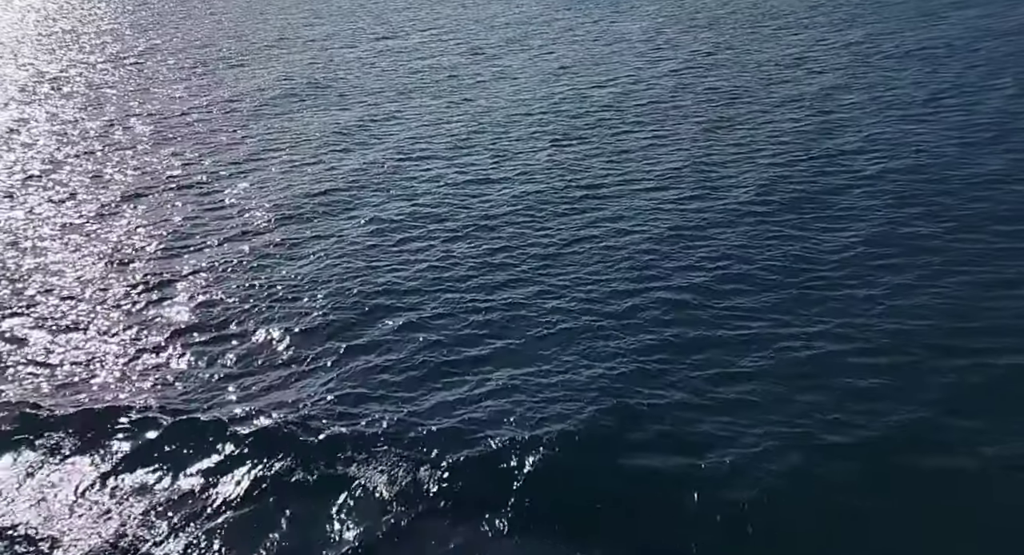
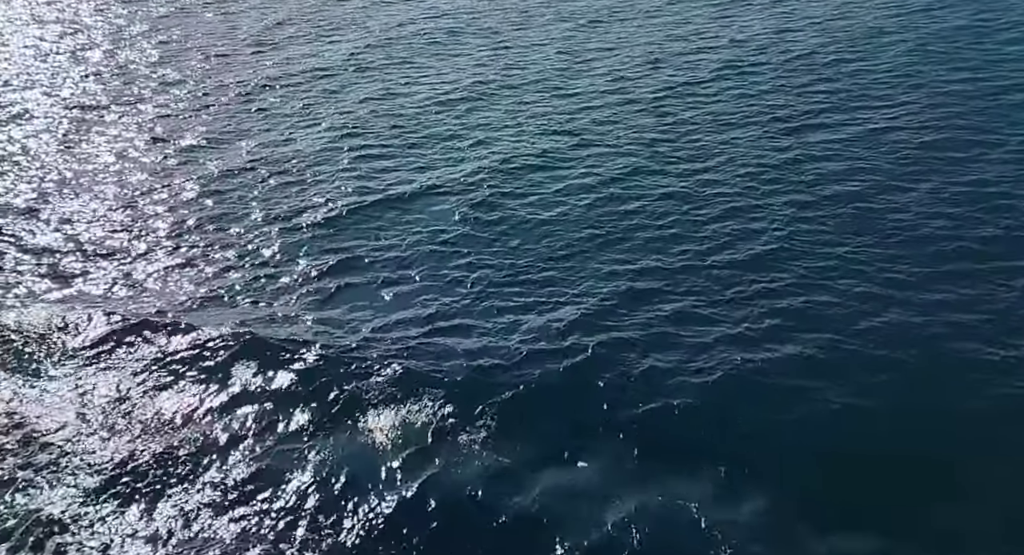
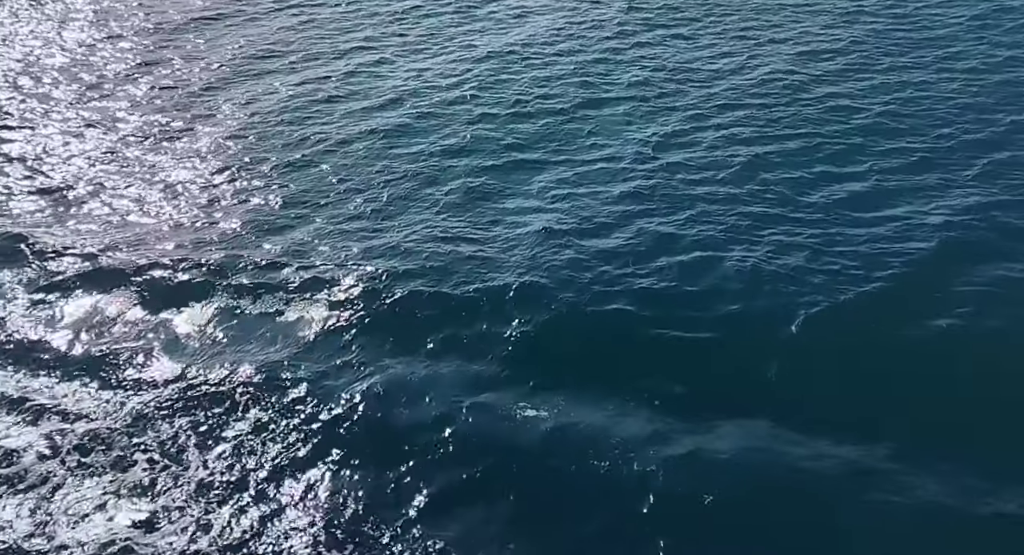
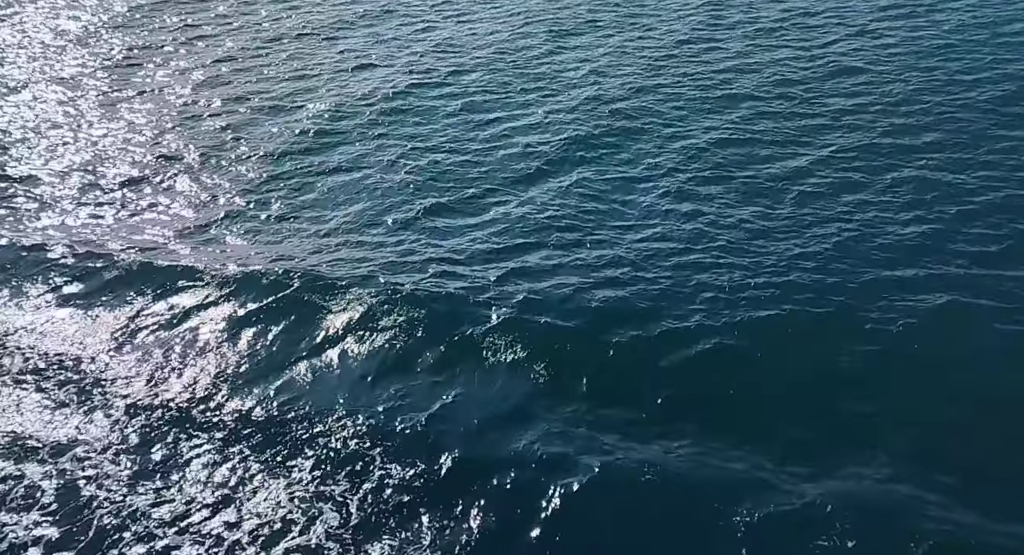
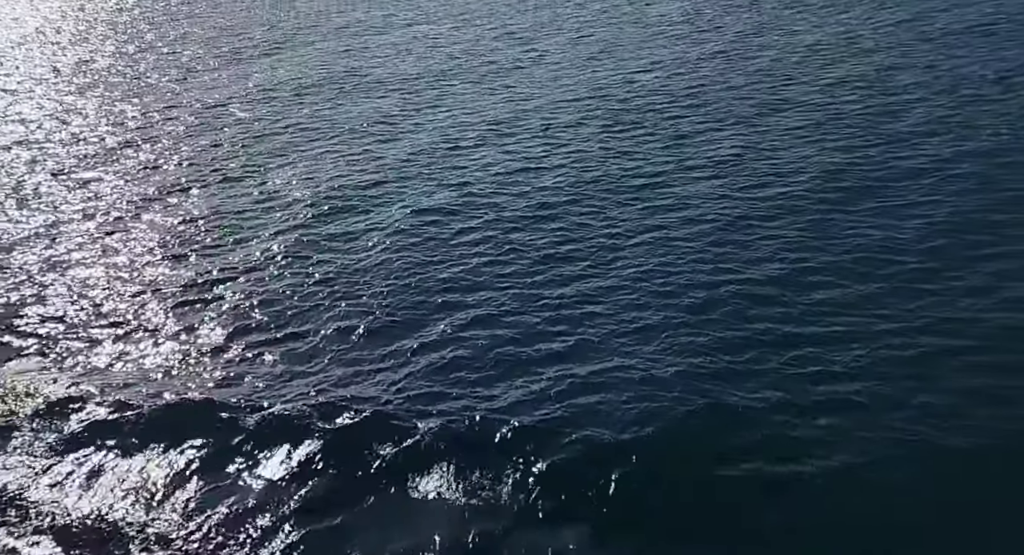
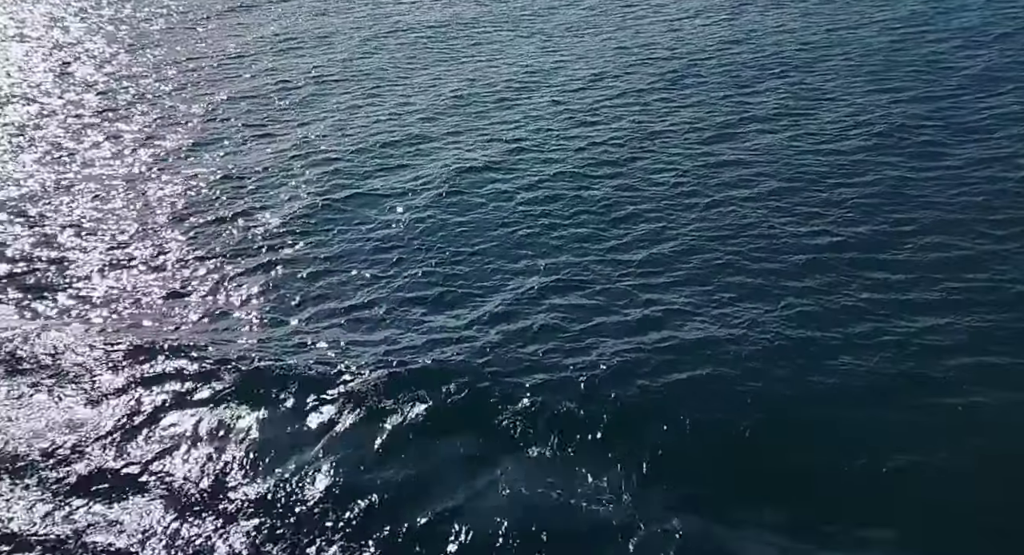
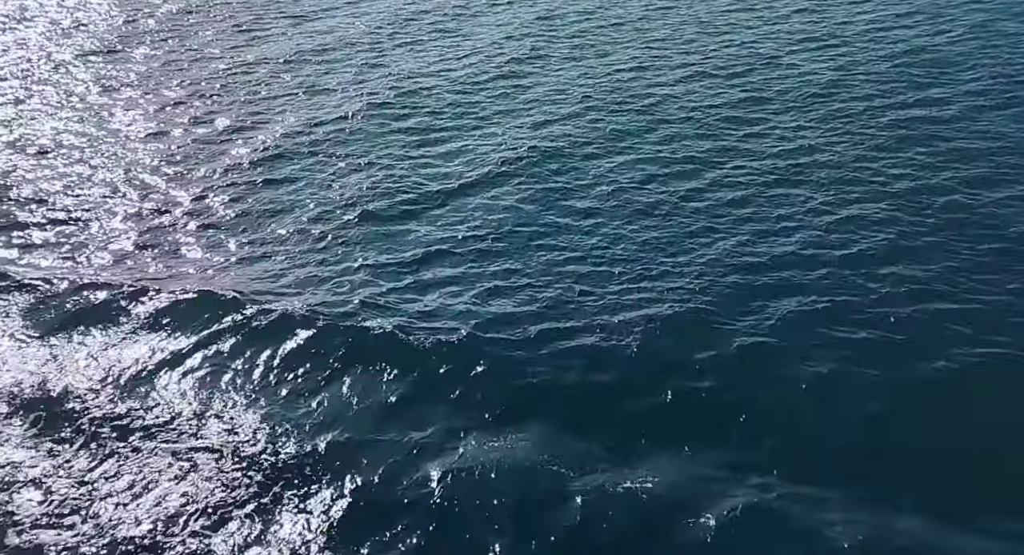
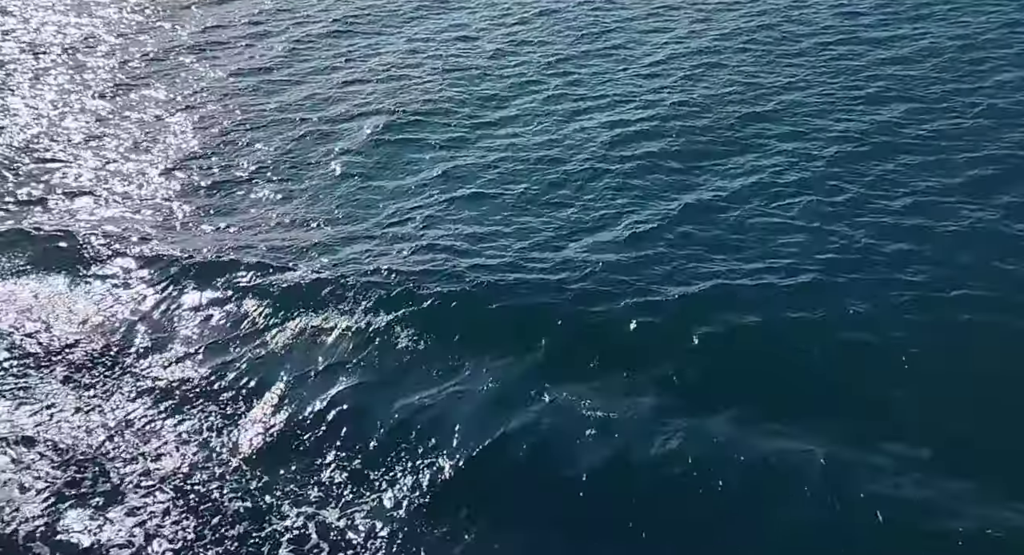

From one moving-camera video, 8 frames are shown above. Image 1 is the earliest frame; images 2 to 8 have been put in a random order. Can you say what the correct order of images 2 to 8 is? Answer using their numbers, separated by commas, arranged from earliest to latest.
5, 6, 2, 7, 4, 8, 3
